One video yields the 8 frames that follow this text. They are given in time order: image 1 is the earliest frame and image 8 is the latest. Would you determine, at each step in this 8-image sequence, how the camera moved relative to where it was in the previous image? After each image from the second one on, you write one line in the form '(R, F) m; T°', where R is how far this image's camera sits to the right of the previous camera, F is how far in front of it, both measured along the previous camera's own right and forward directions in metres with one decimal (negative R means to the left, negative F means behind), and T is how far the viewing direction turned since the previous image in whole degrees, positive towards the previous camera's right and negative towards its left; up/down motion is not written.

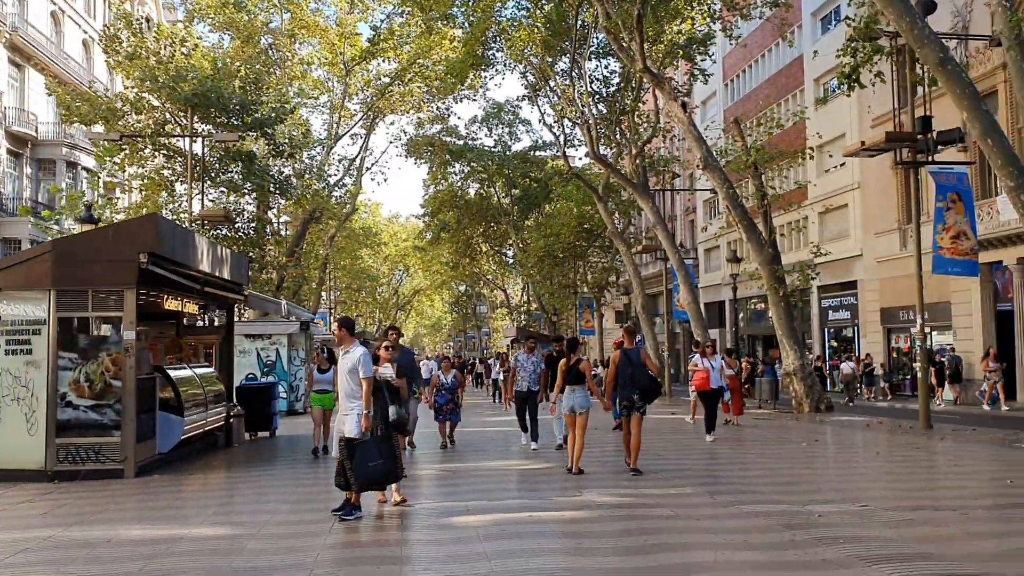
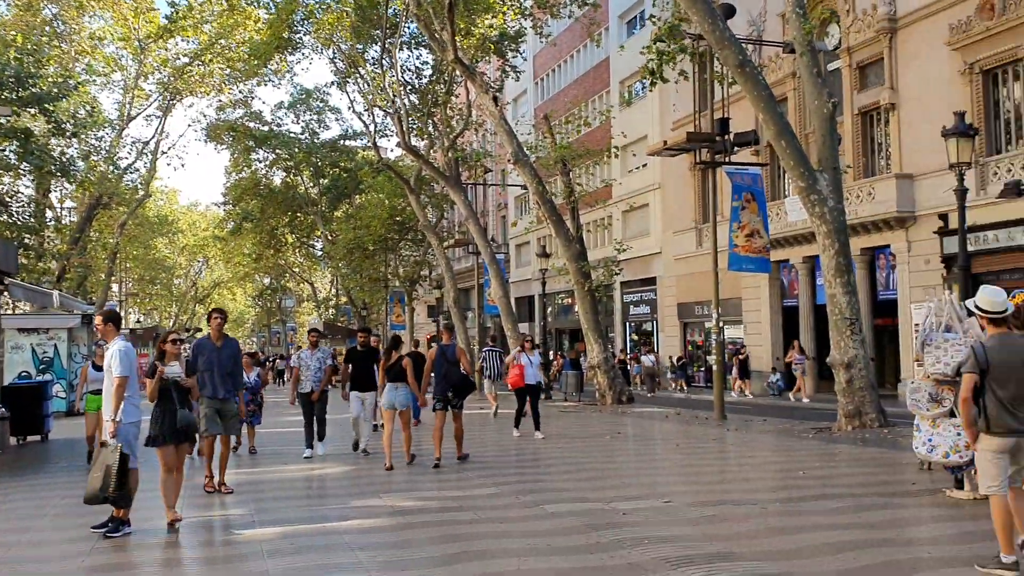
(+0.1, +0.6) m; +11°
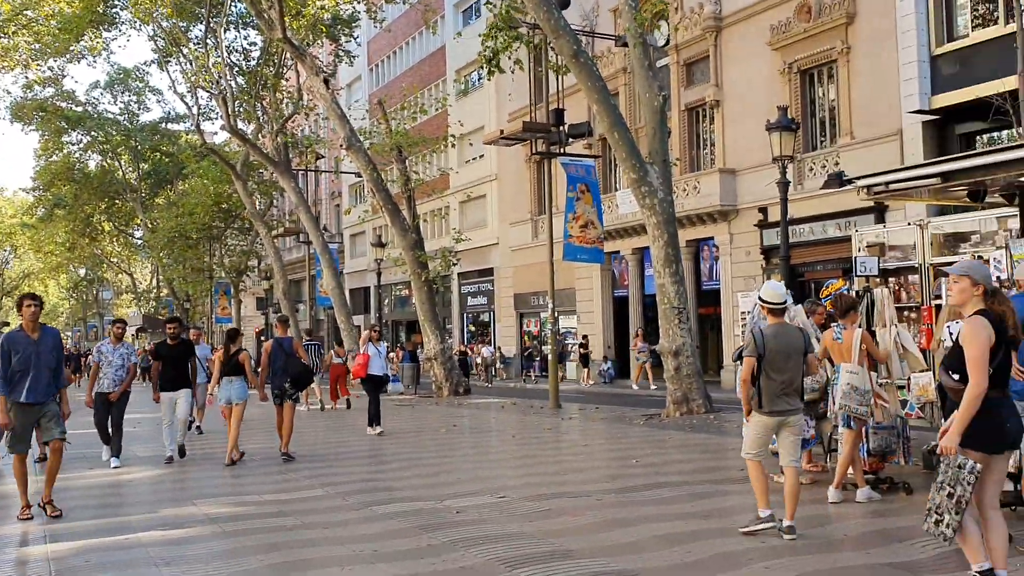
(+0.1, +0.4) m; +10°
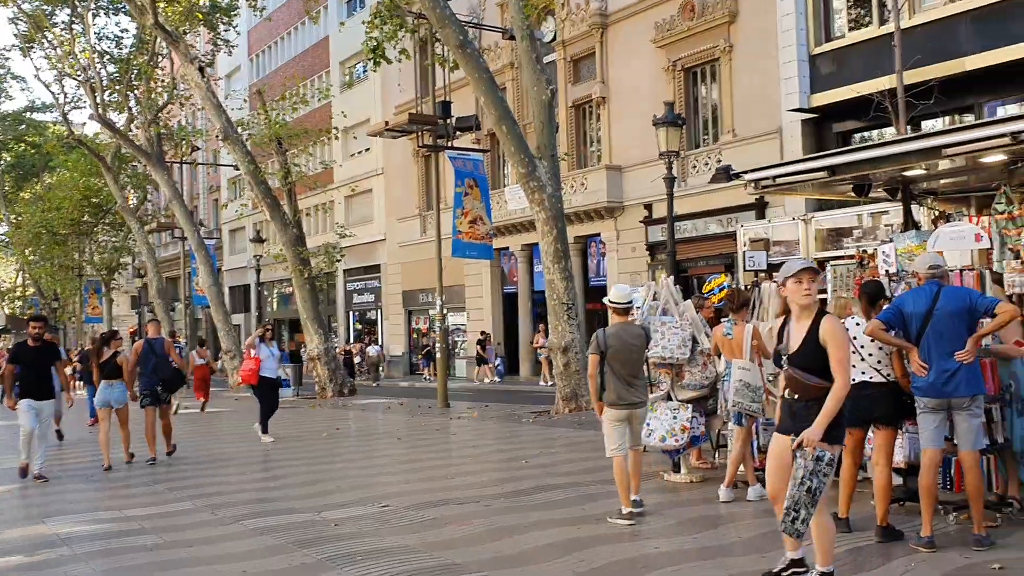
(0.0, +0.4) m; +7°
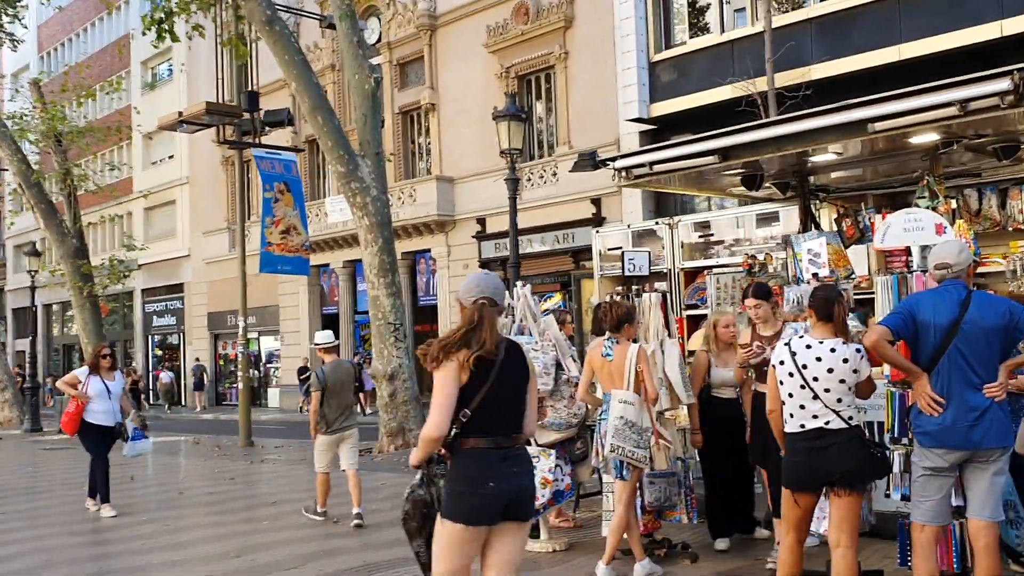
(+0.1, +2.1) m; +10°
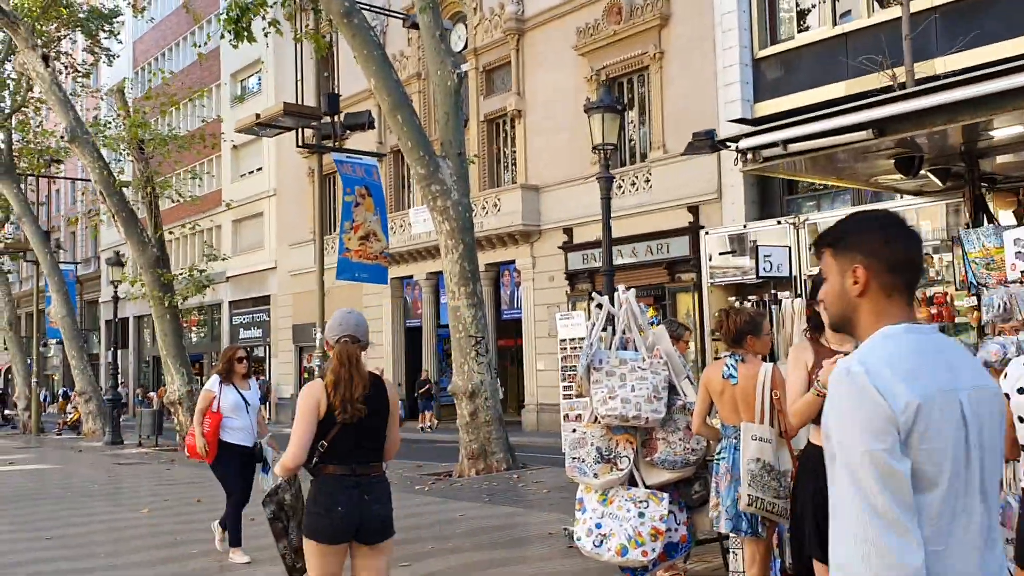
(-0.1, +1.2) m; -5°
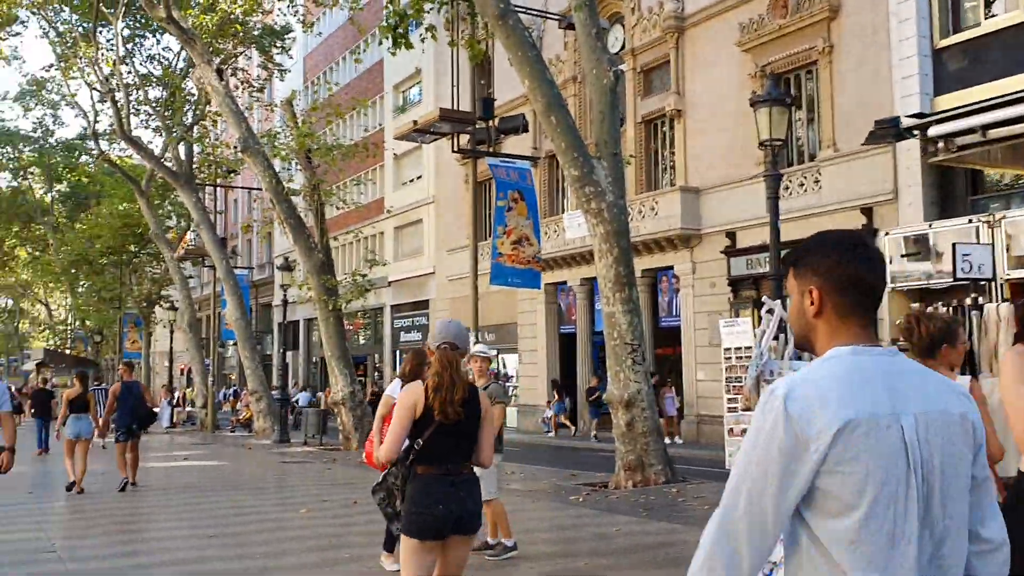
(0.0, +0.3) m; -9°
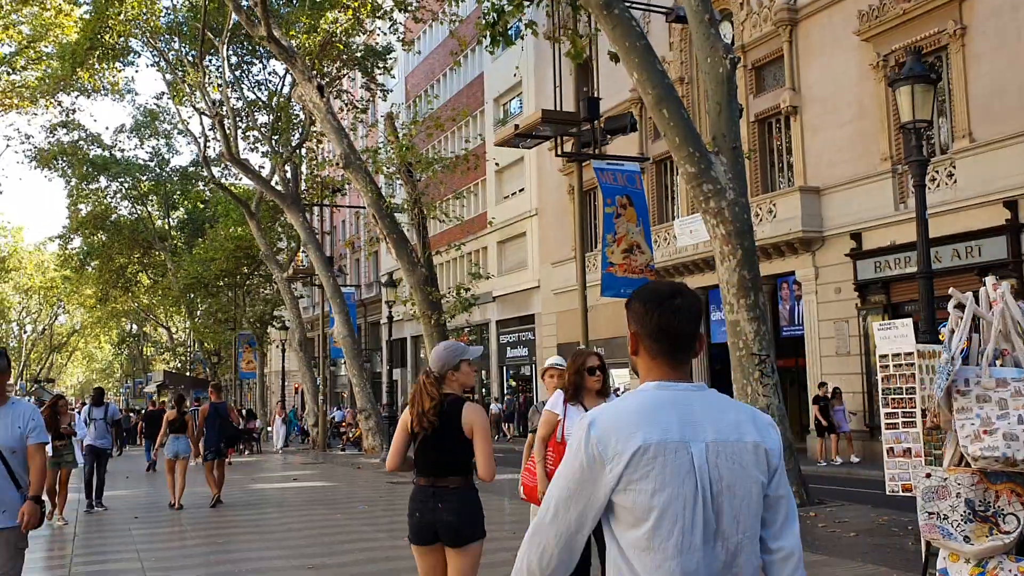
(-0.1, +0.8) m; -6°
